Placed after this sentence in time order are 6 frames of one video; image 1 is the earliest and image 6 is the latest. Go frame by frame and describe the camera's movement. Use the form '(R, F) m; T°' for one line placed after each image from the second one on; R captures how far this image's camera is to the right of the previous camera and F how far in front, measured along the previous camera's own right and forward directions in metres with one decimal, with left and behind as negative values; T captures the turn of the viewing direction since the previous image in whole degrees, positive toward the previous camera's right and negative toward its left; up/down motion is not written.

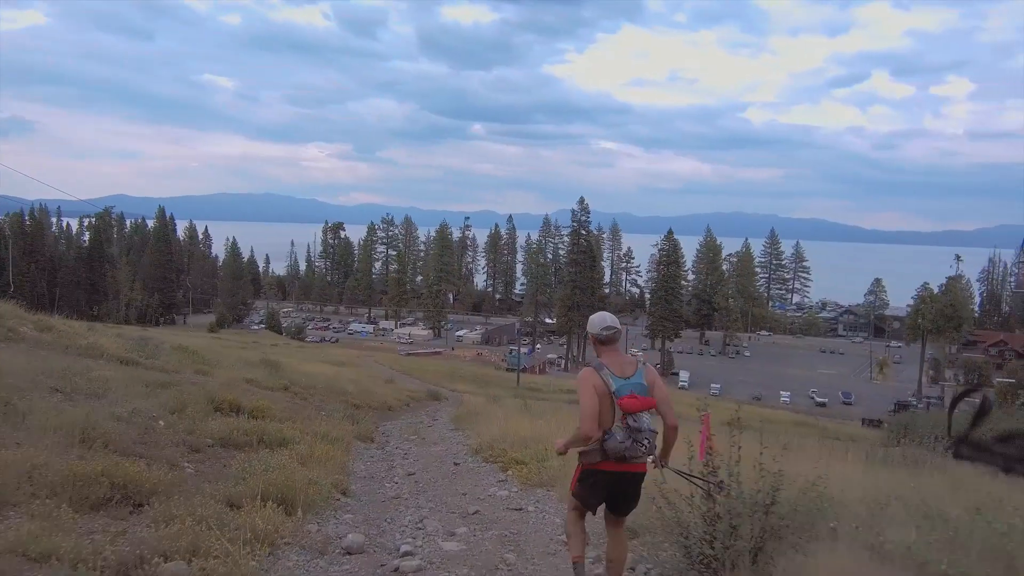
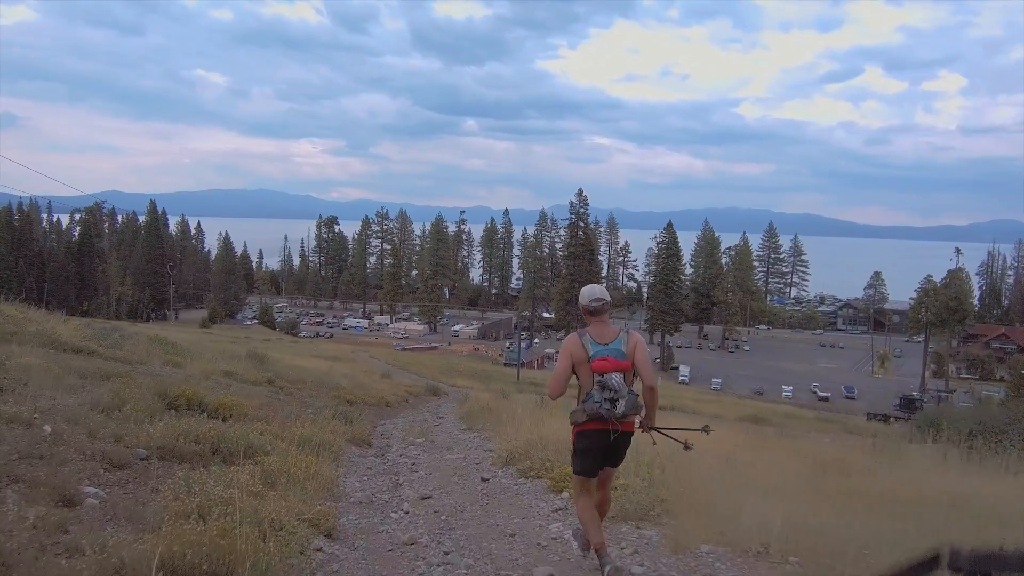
(-0.4, +1.5) m; 0°
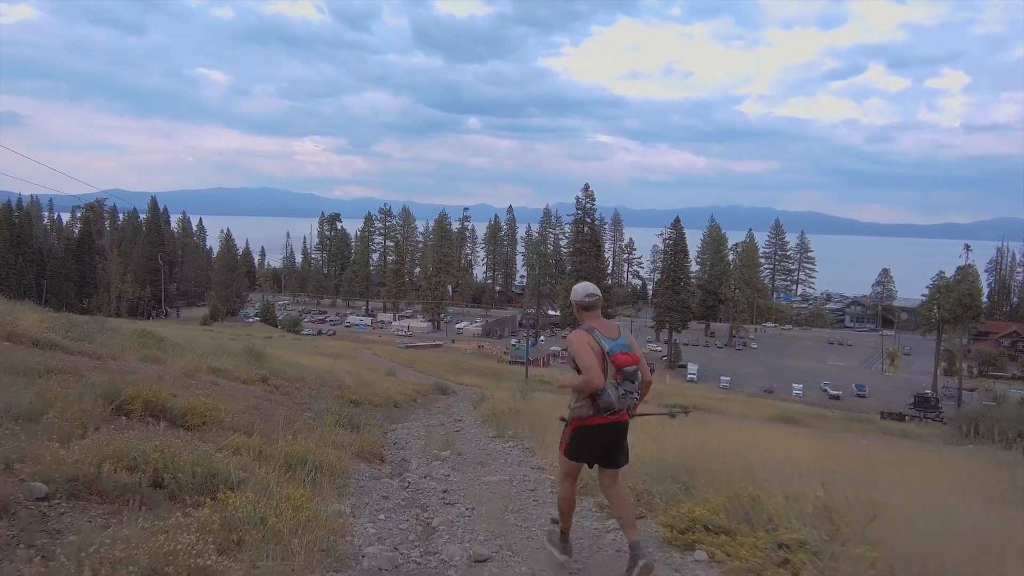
(-0.4, +1.3) m; 0°
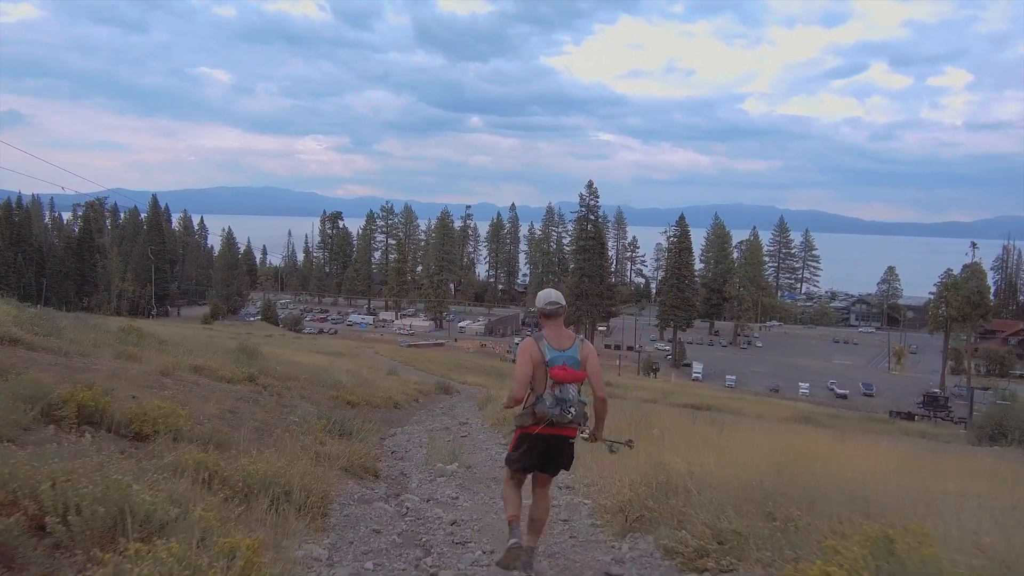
(-0.1, +0.8) m; 0°
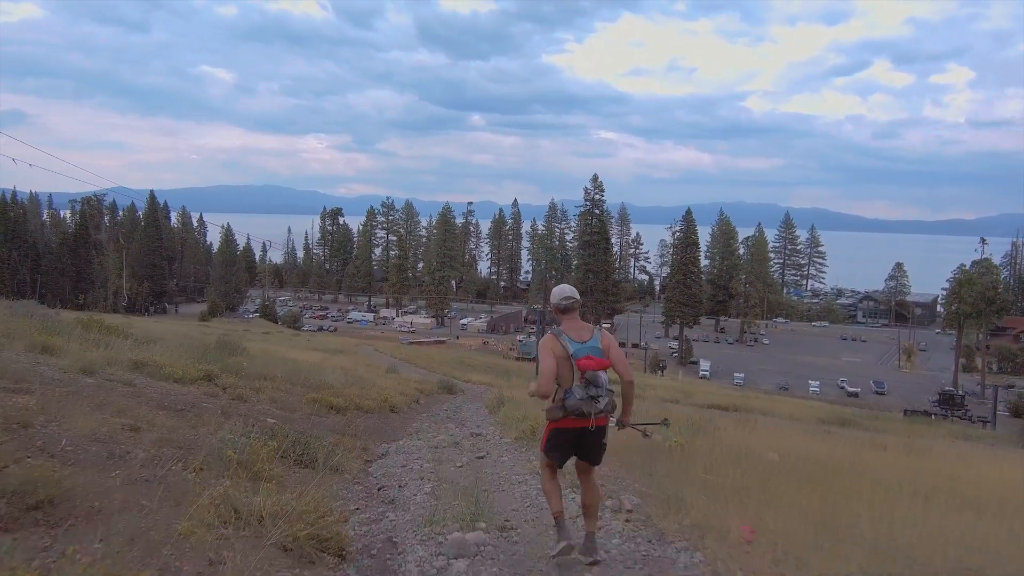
(-0.3, +1.8) m; 0°
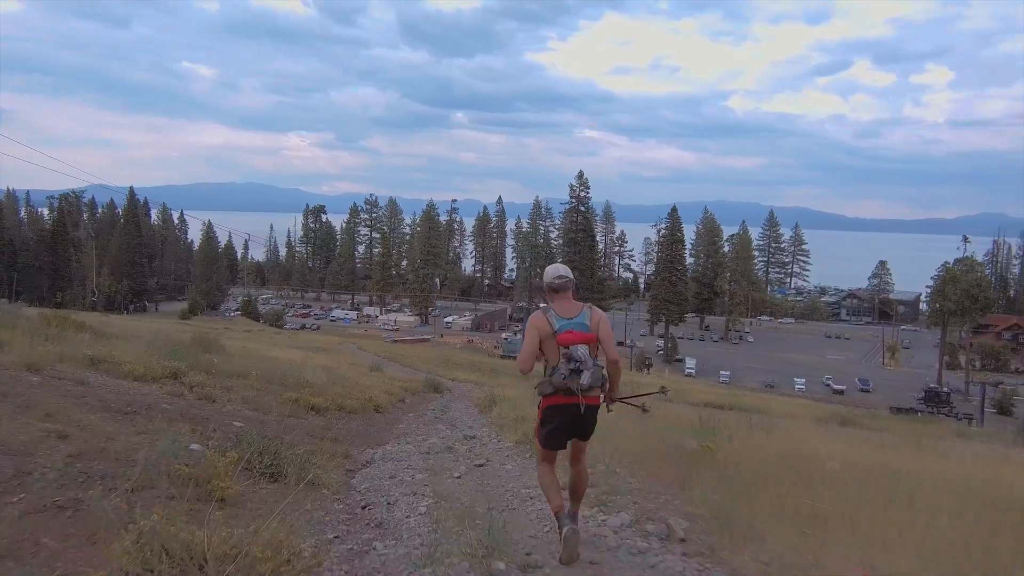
(-0.1, +0.6) m; +1°
